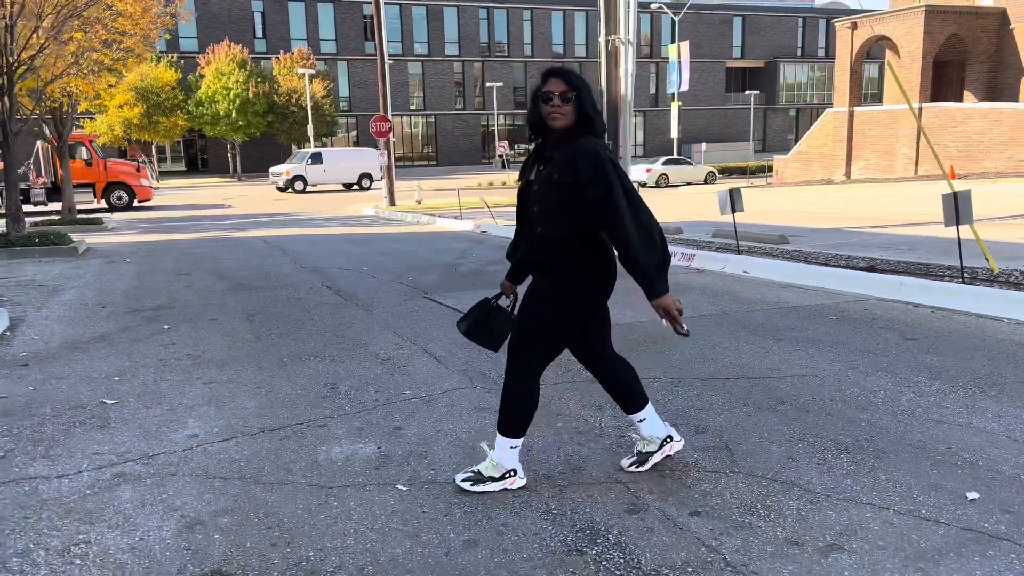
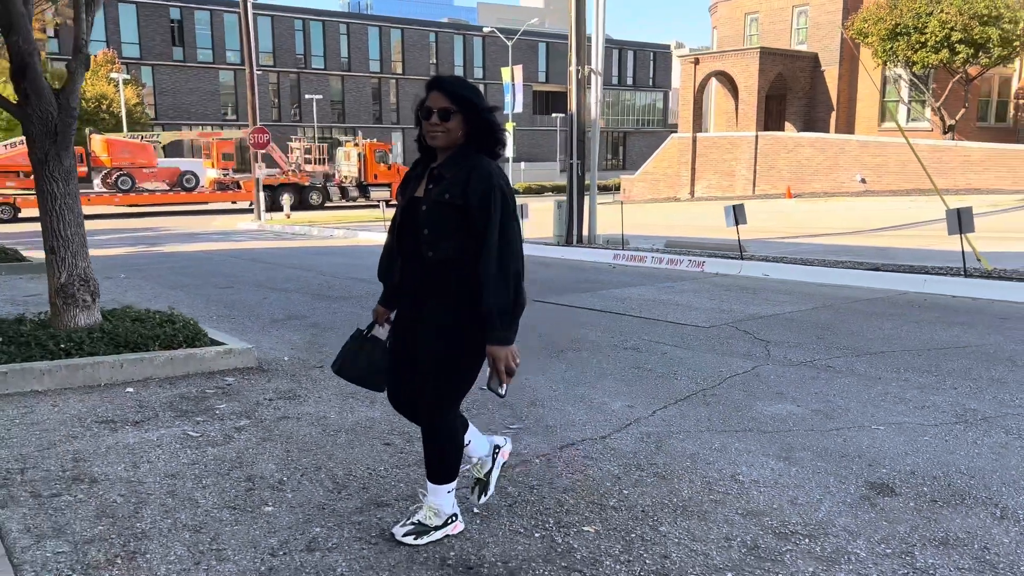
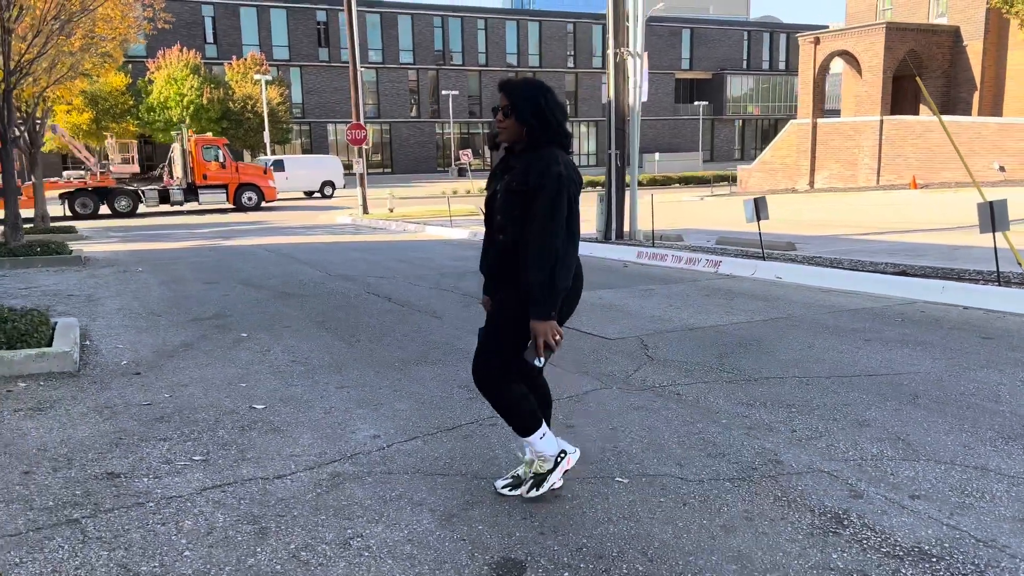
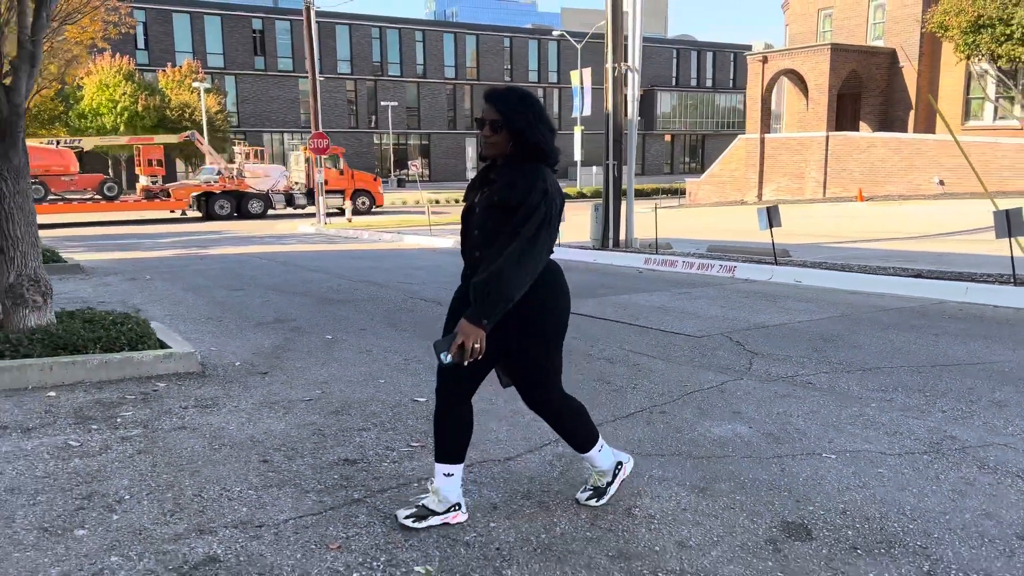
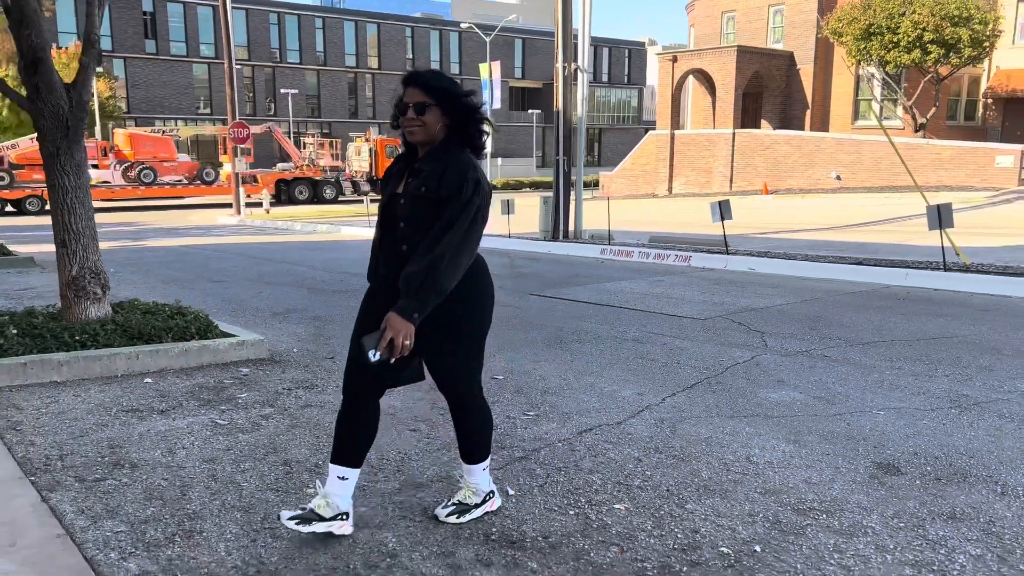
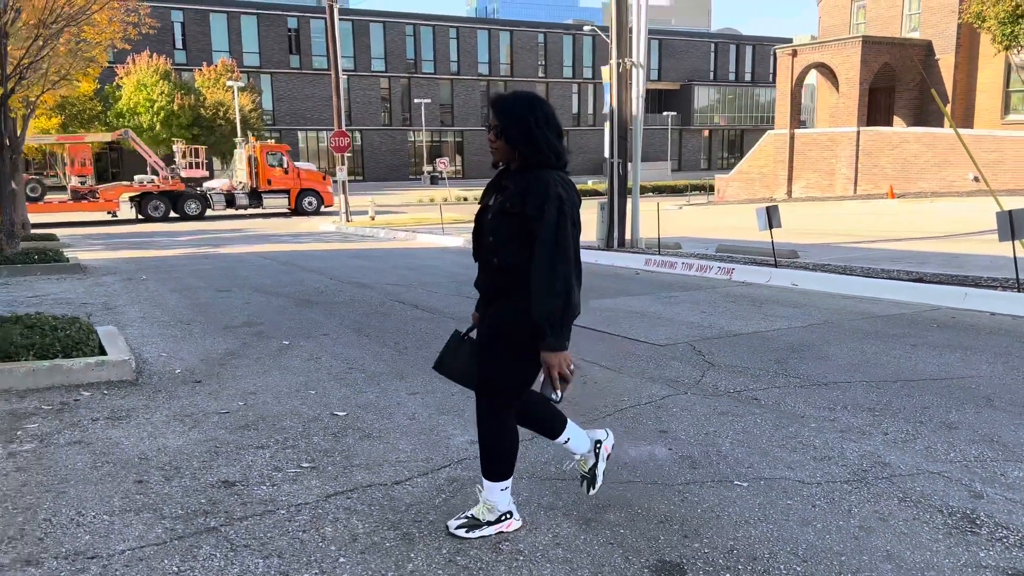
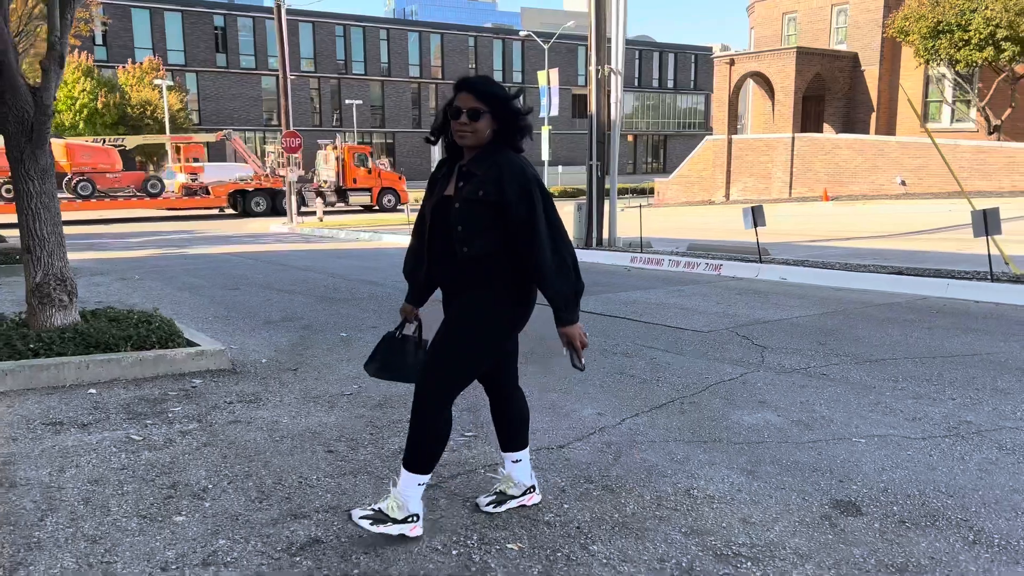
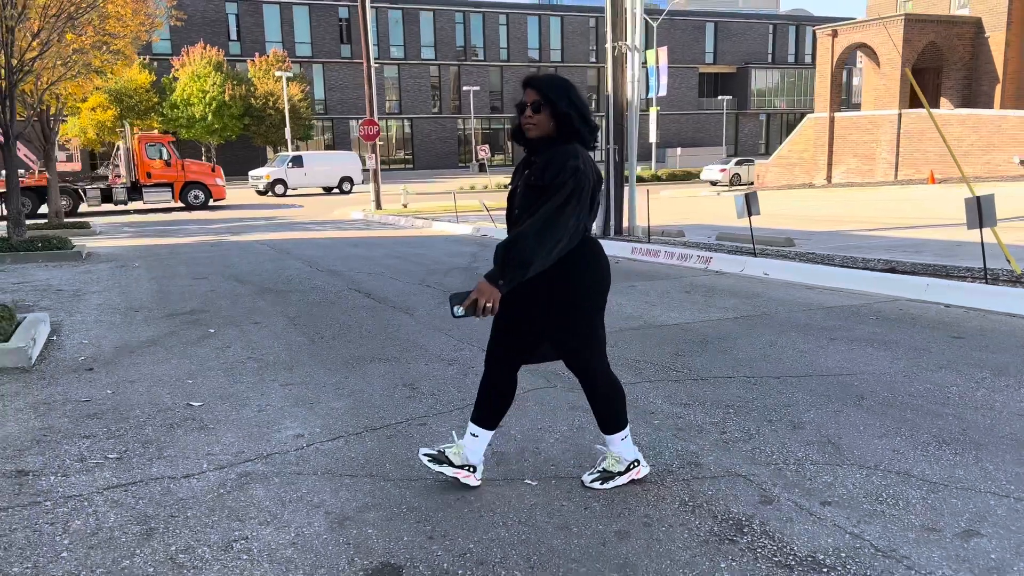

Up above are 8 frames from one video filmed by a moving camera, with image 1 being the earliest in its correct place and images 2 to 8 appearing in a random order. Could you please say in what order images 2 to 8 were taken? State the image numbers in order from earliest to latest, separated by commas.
8, 3, 6, 4, 7, 2, 5
